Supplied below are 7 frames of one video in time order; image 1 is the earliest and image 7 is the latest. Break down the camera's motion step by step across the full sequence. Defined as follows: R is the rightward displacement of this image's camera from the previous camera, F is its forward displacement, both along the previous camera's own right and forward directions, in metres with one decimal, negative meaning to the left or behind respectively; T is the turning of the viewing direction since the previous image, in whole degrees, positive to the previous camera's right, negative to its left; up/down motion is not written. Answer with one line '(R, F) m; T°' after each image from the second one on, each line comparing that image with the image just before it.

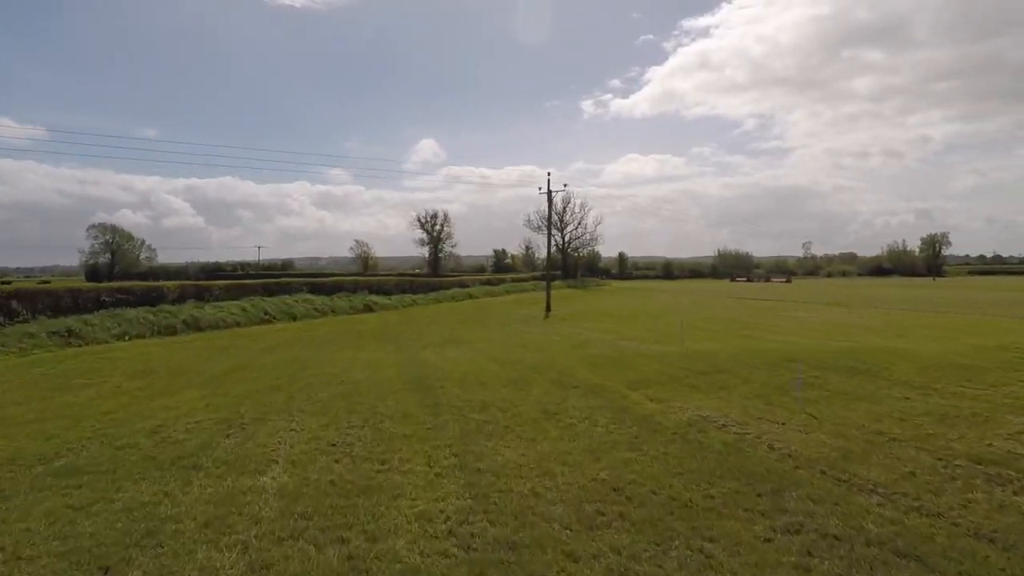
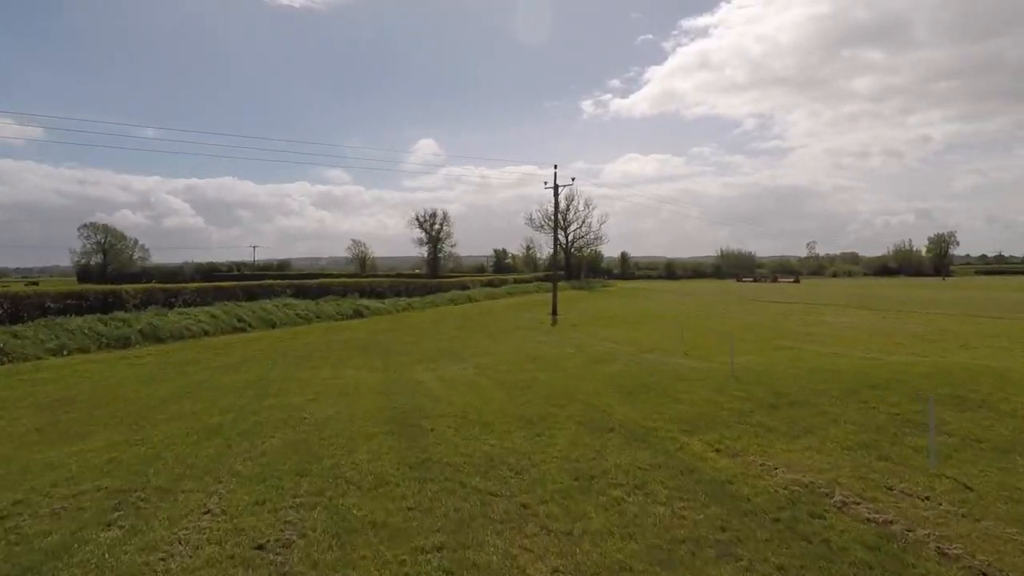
(-0.2, +2.7) m; 0°
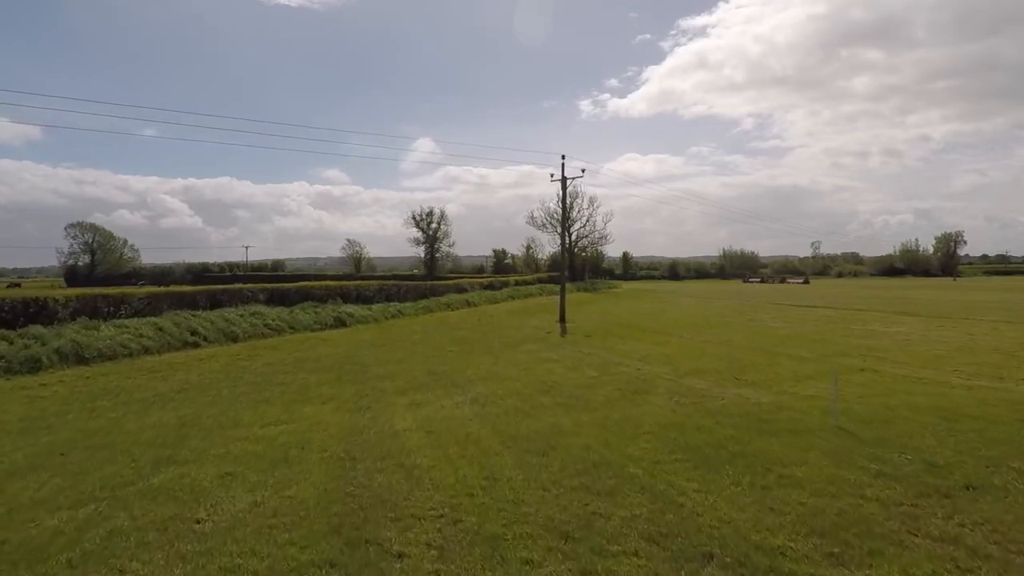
(-0.2, +3.4) m; 0°
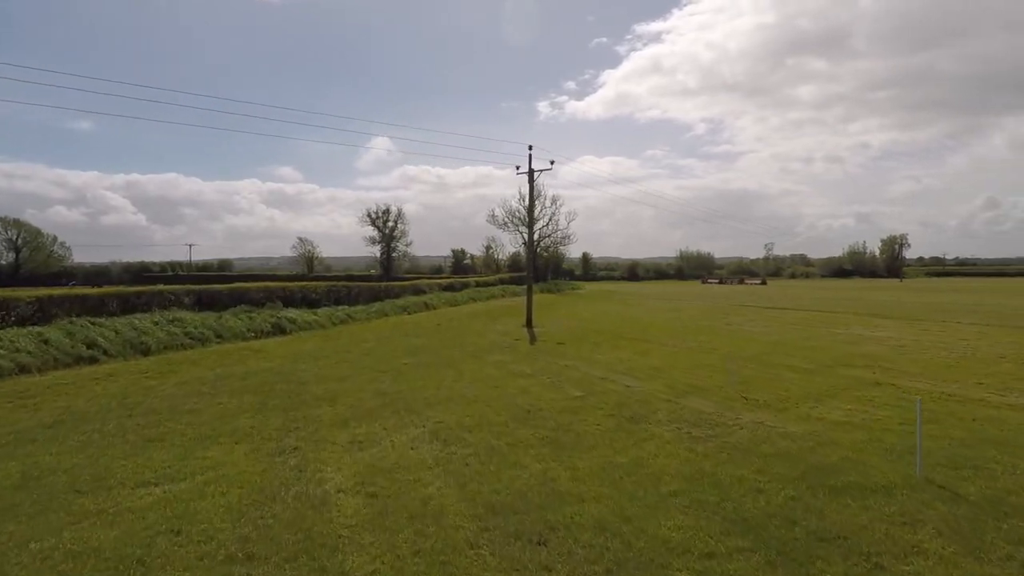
(-0.2, +2.4) m; +4°
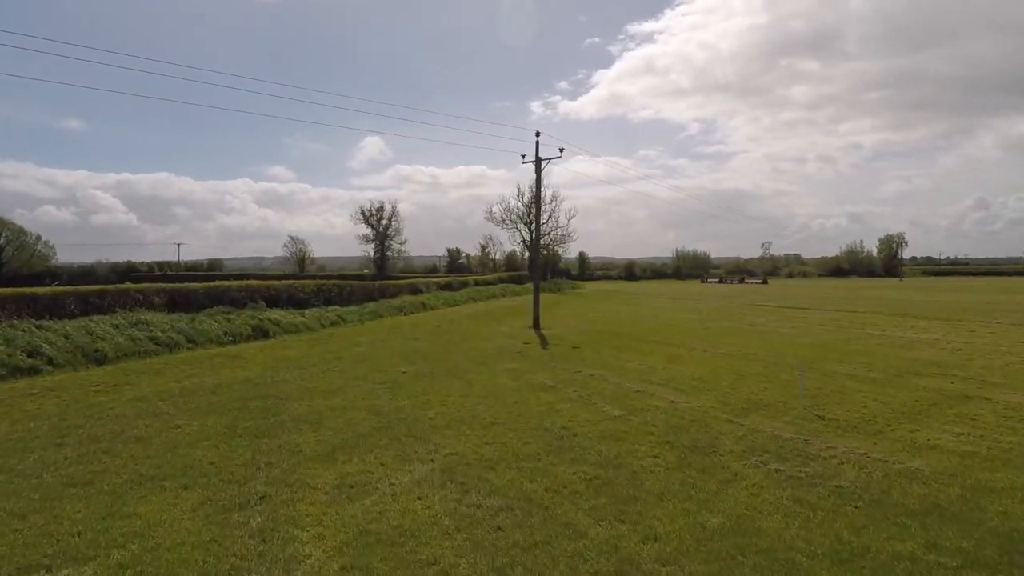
(-0.5, +2.2) m; +1°
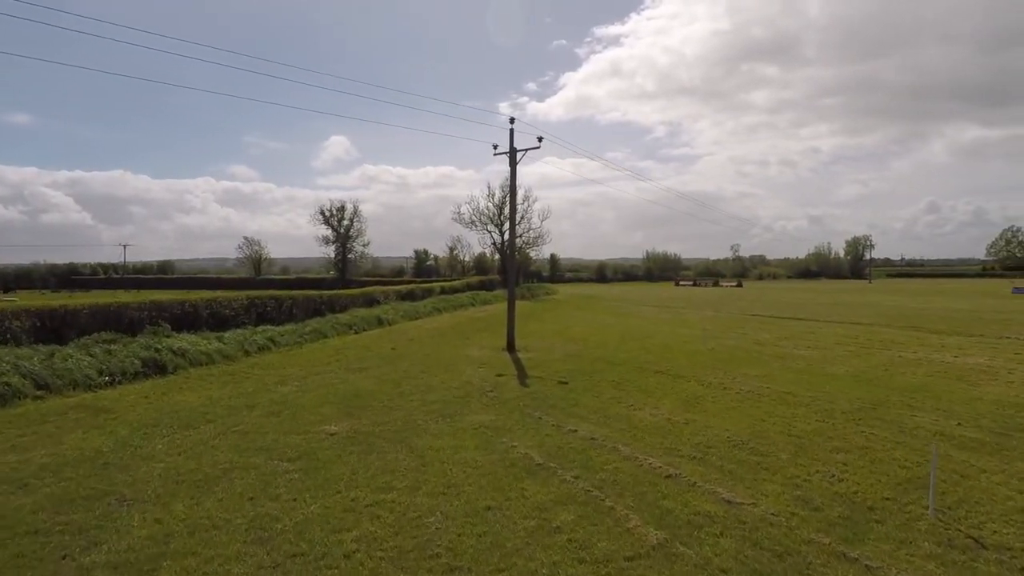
(0.0, +3.9) m; +3°
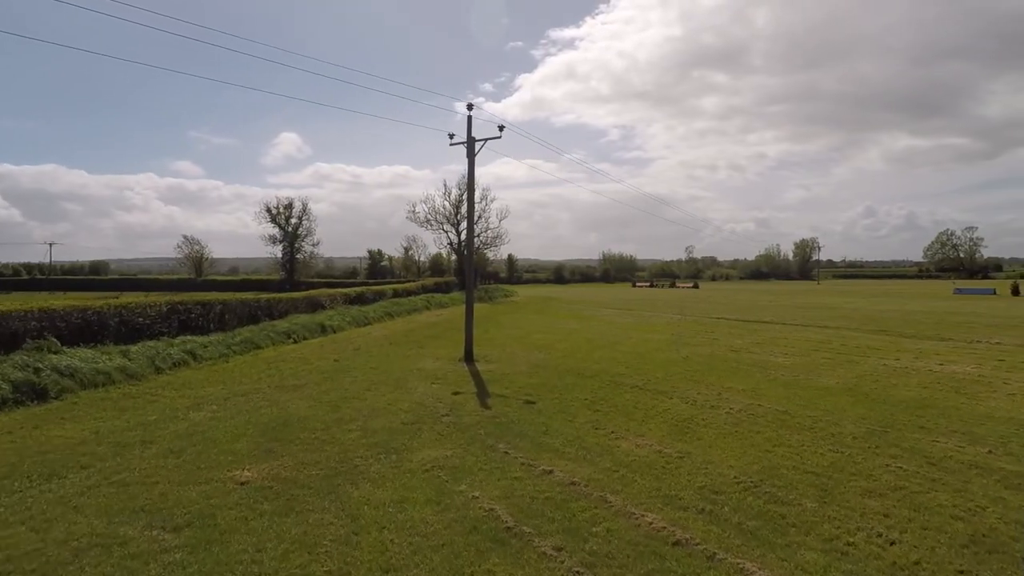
(-0.1, +2.0) m; +4°
